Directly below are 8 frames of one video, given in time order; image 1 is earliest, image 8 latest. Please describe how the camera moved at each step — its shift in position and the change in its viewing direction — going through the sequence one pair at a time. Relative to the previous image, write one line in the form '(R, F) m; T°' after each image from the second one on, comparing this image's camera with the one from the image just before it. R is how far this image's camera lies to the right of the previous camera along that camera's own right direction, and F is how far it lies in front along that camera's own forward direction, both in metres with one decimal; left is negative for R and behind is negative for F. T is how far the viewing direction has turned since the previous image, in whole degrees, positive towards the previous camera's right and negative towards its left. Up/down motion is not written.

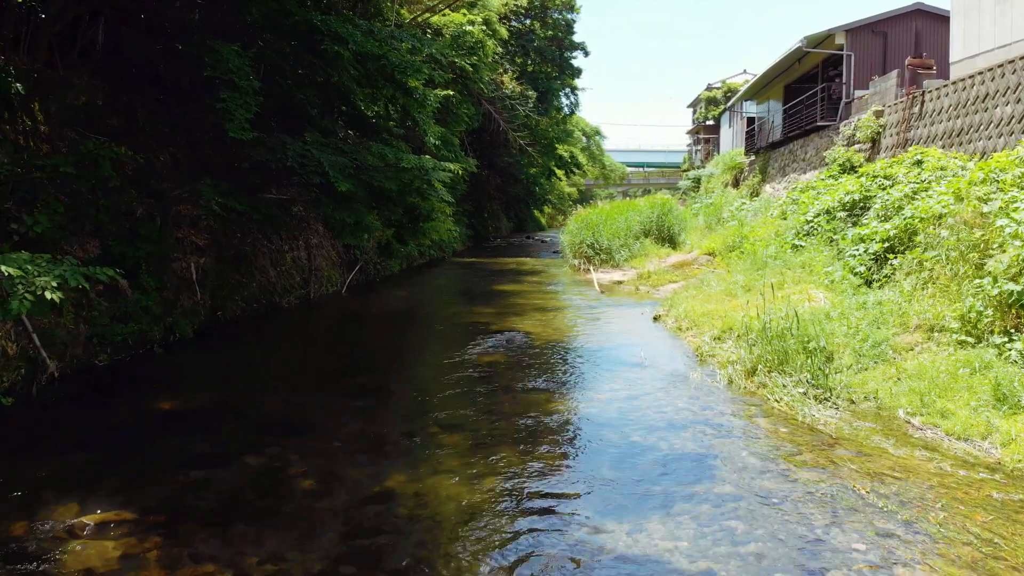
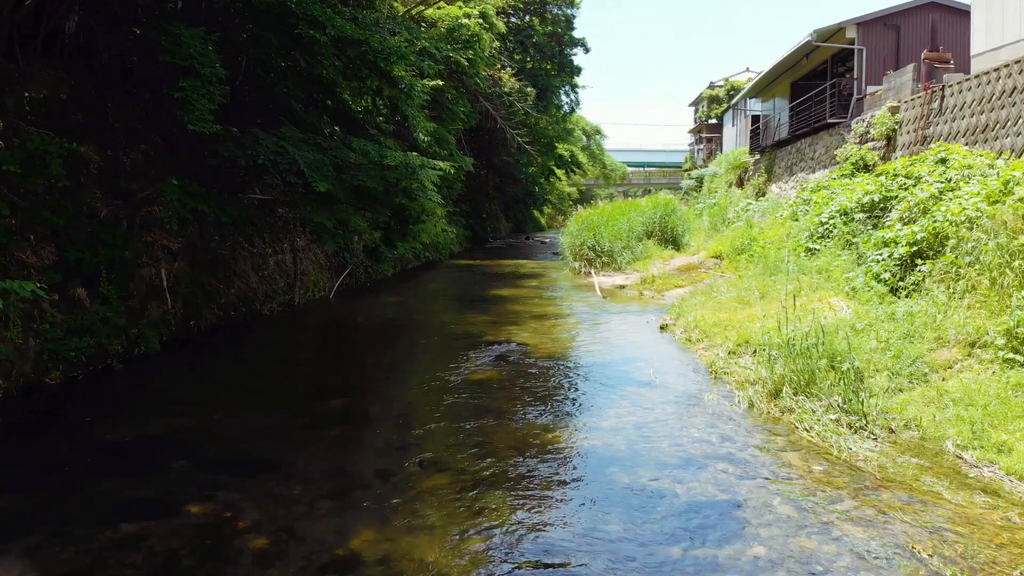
(0.0, +0.6) m; 0°
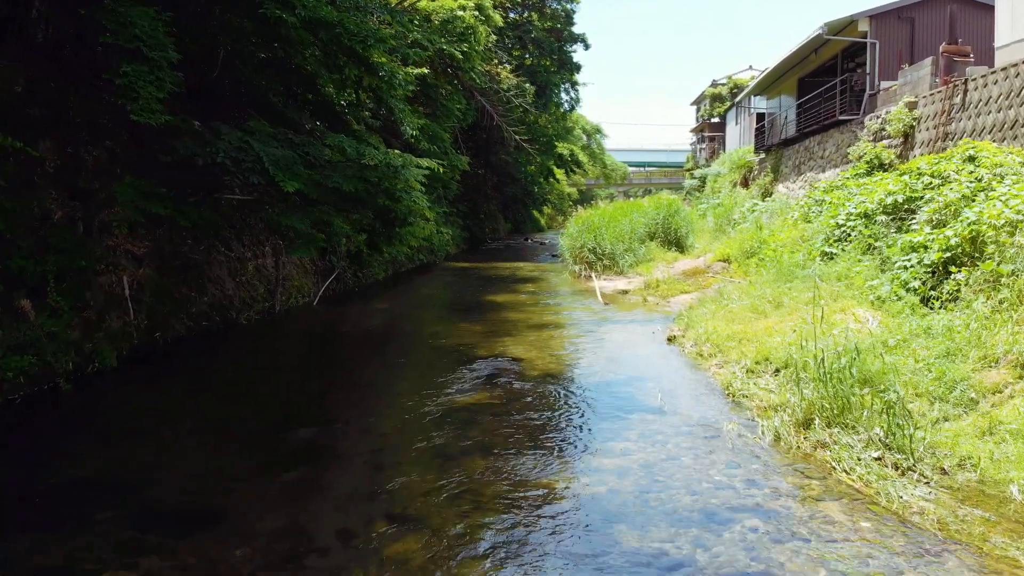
(+0.1, +0.6) m; 0°
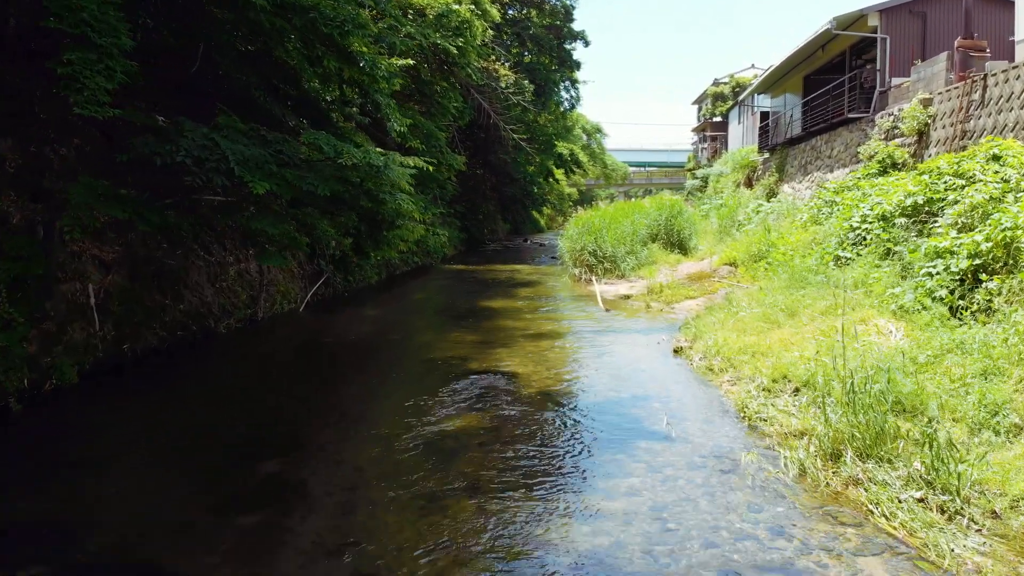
(+0.1, +0.5) m; 0°
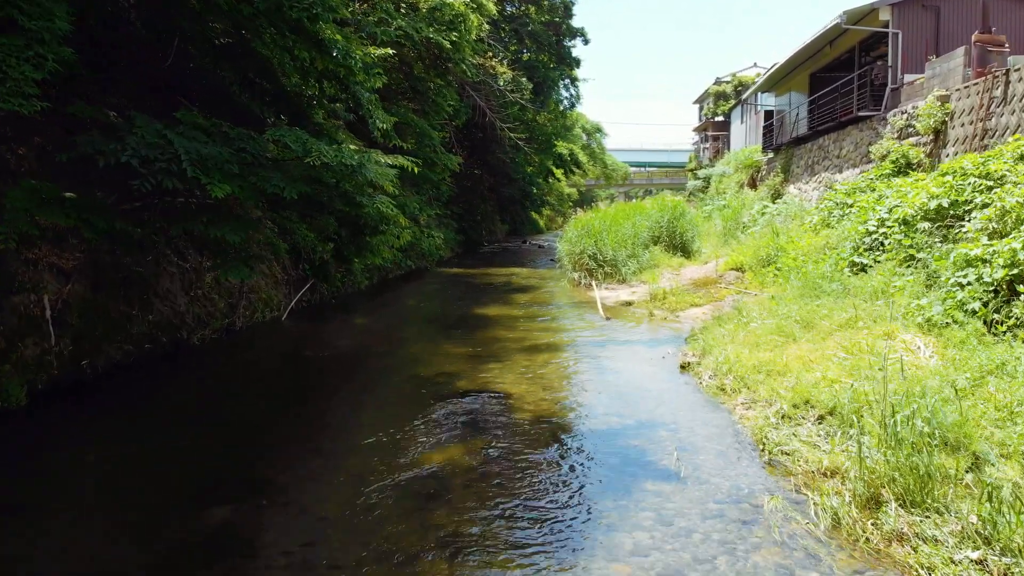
(+0.1, +0.5) m; 0°
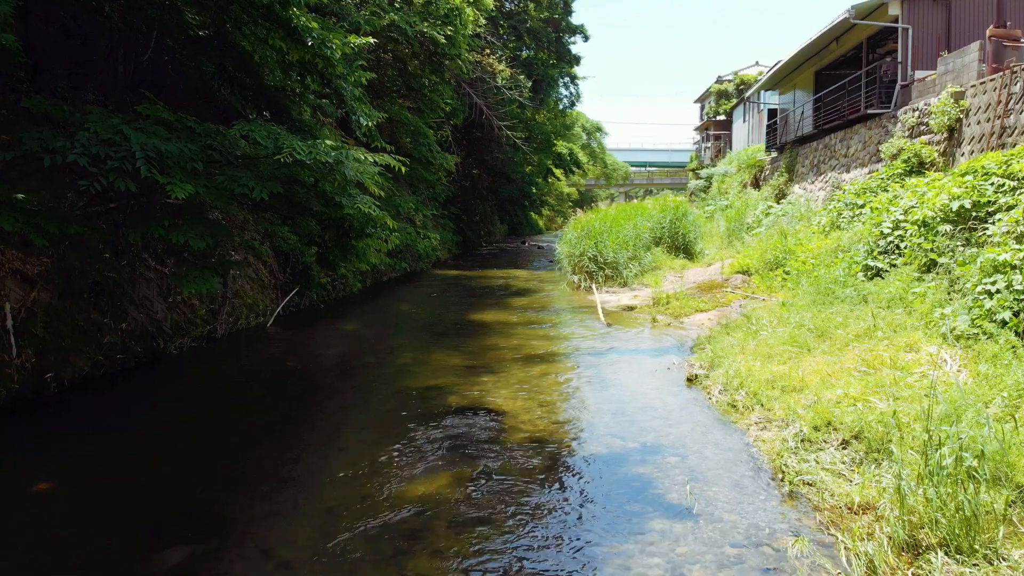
(0.0, +0.4) m; 0°
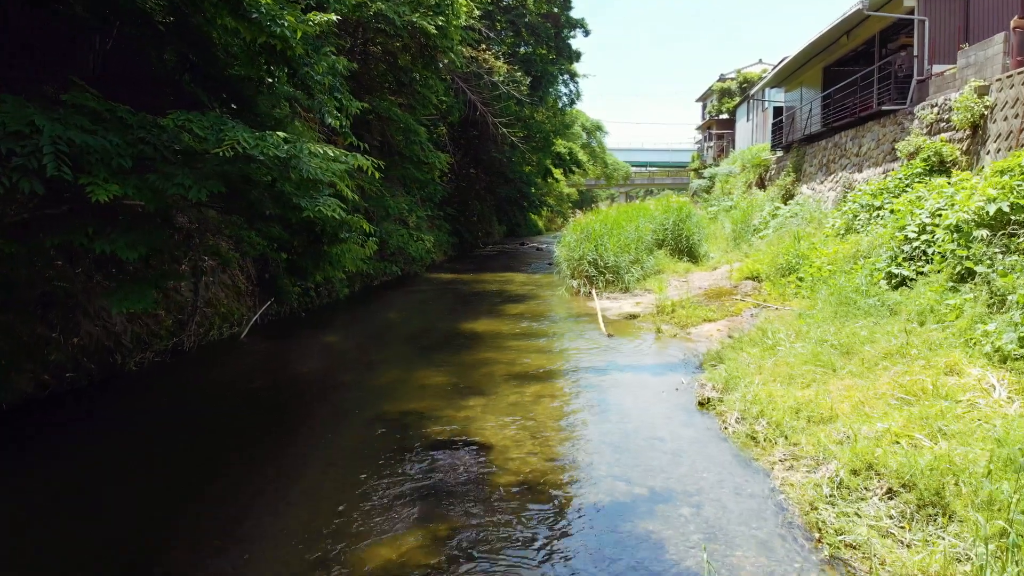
(+0.1, +0.6) m; 0°
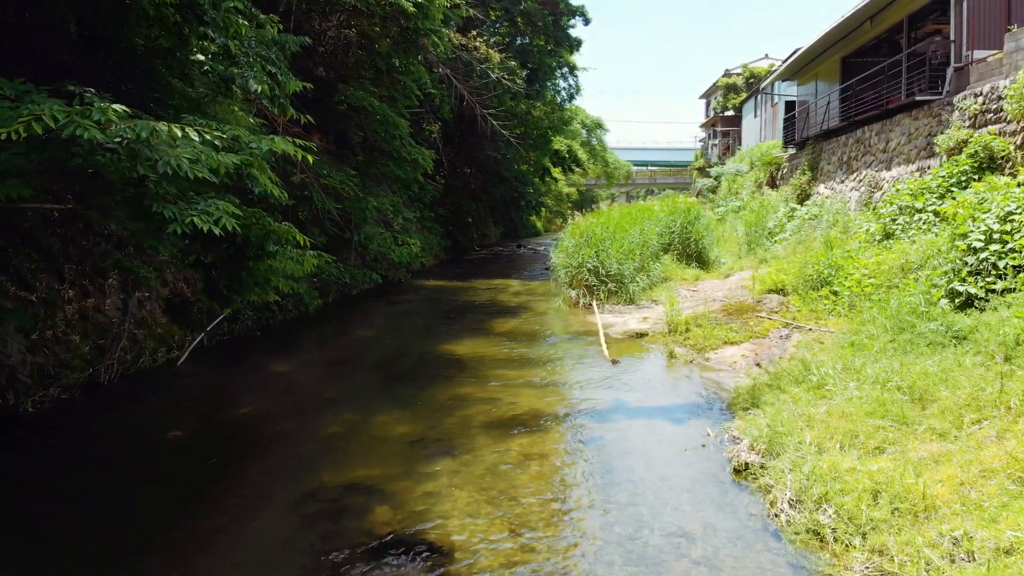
(+0.1, +1.1) m; 0°
